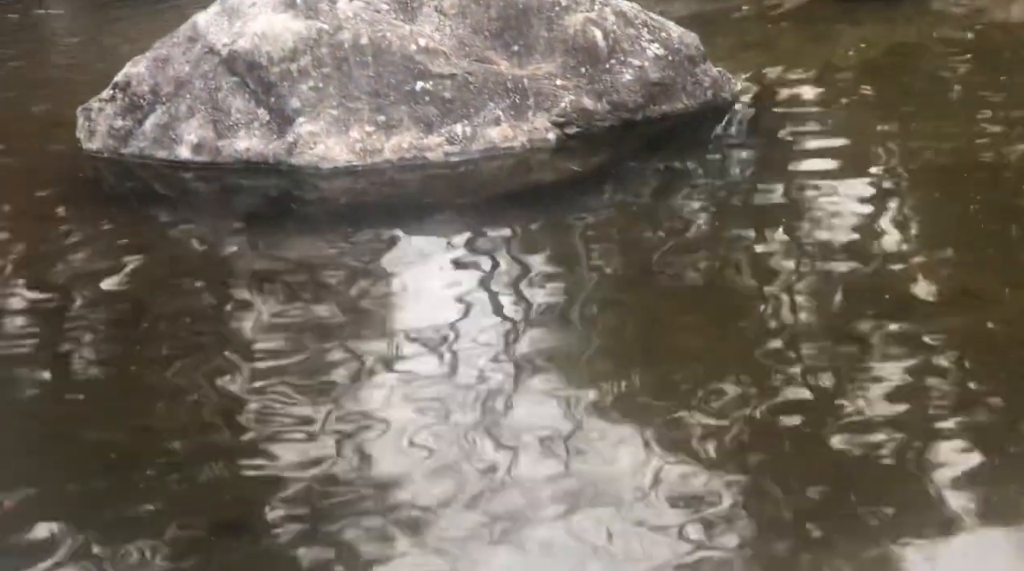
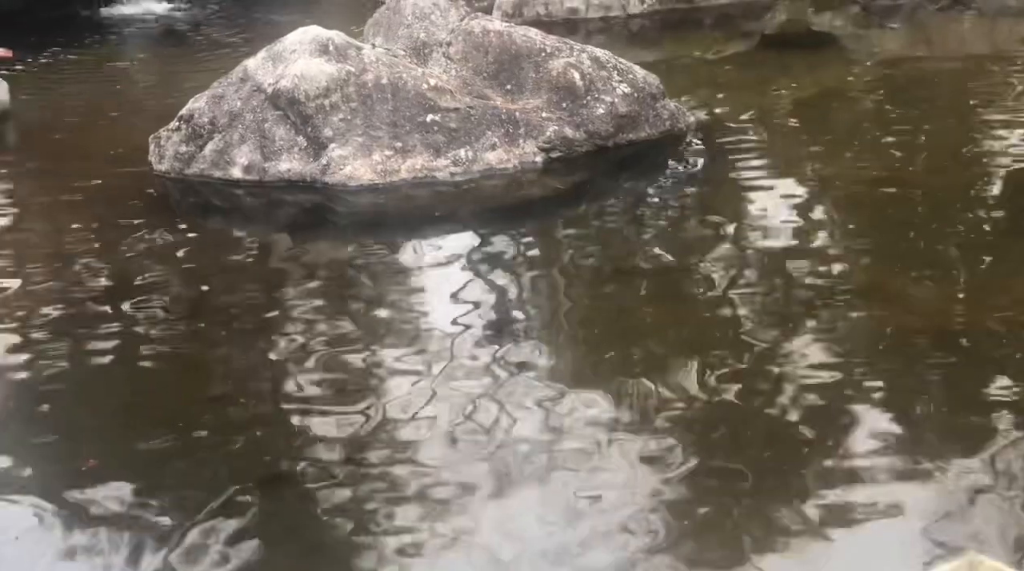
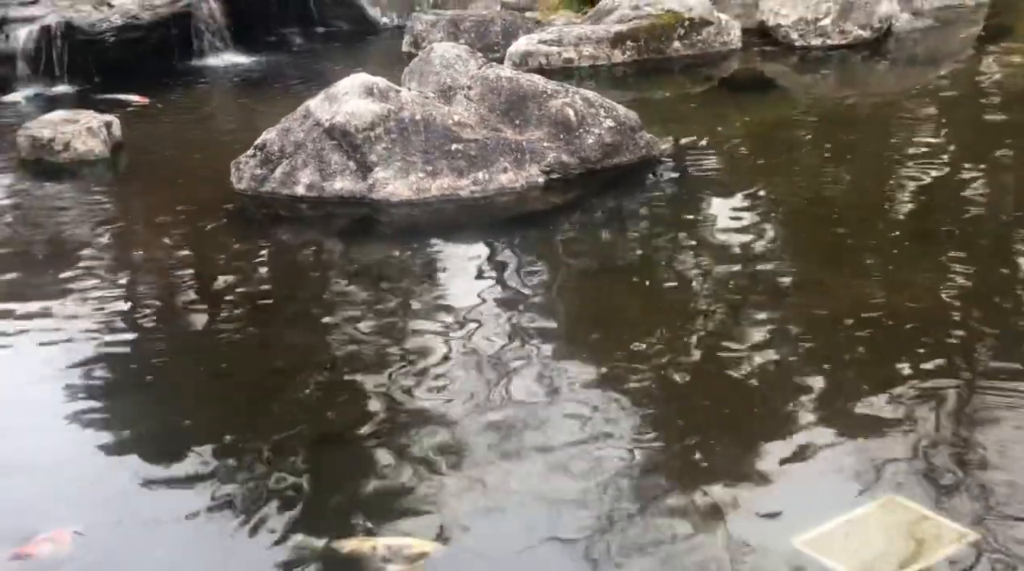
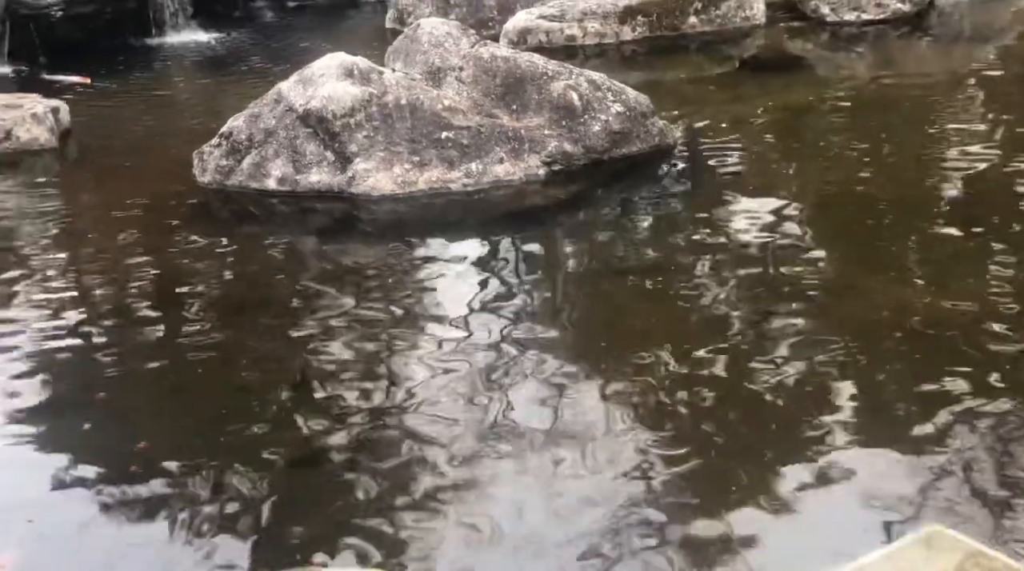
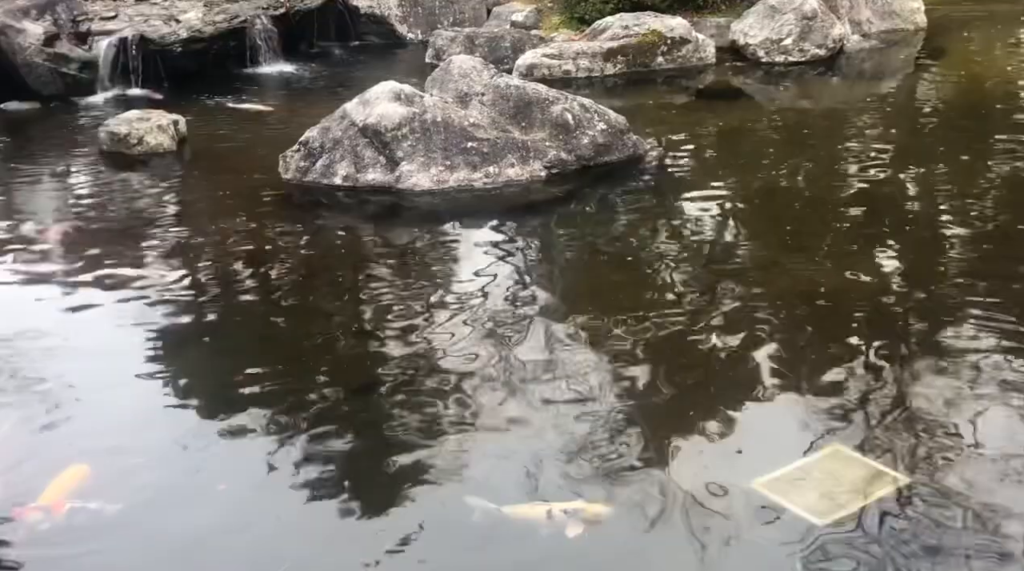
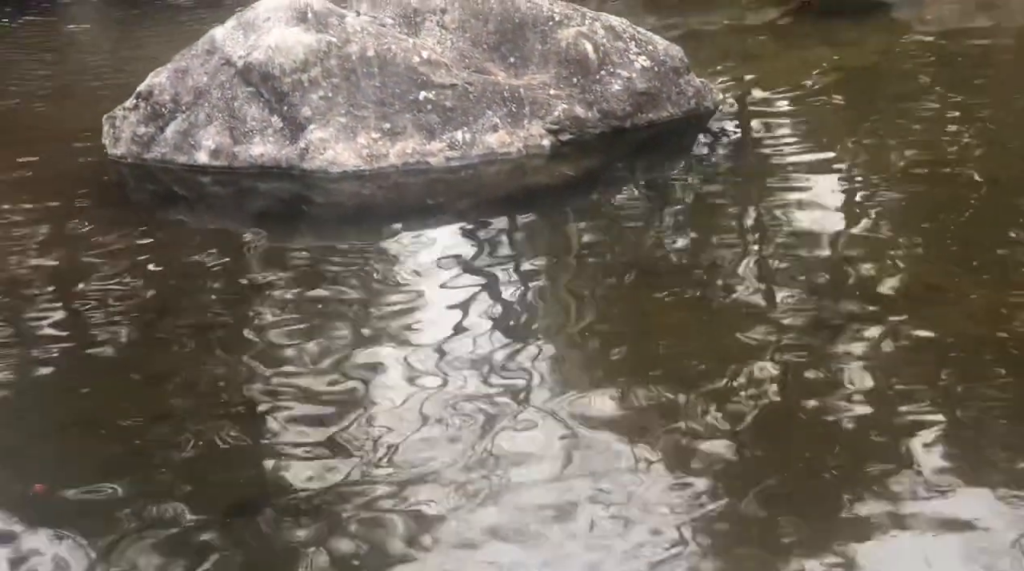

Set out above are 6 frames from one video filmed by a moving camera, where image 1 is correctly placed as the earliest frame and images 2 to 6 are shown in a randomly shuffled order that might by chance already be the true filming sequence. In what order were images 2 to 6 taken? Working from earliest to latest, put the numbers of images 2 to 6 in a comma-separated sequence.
6, 2, 4, 3, 5
